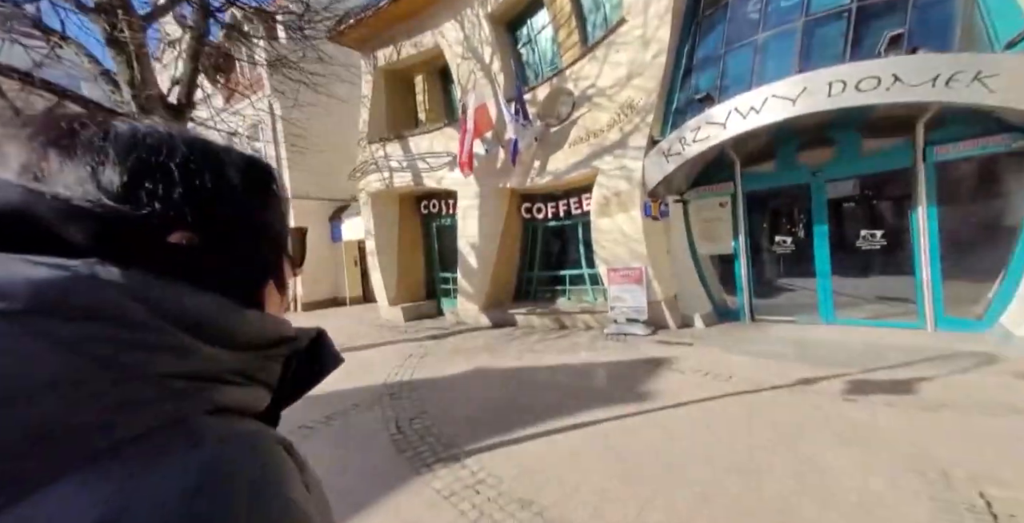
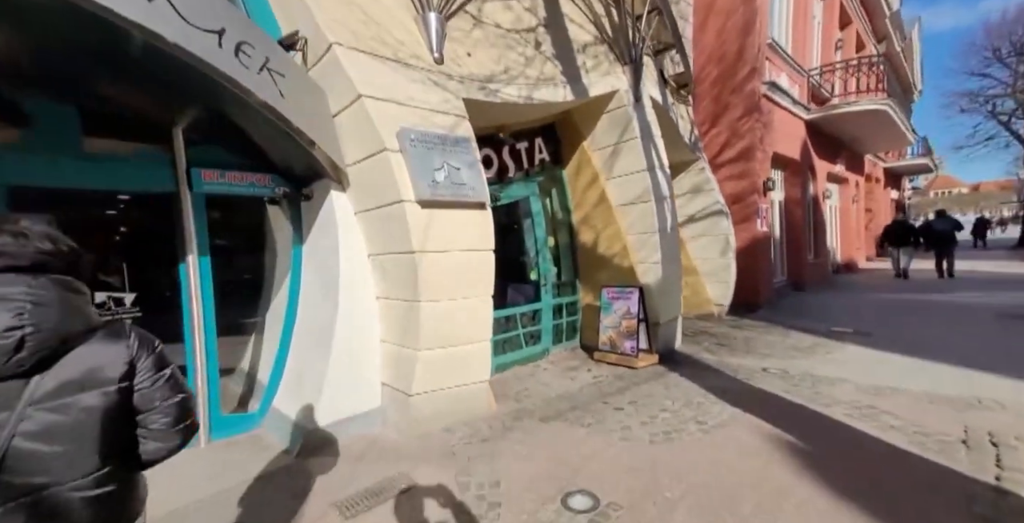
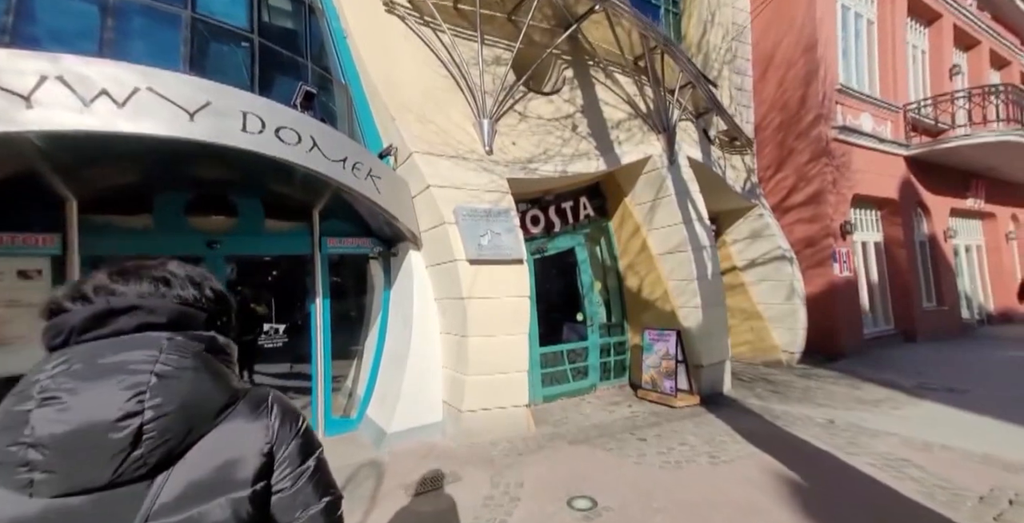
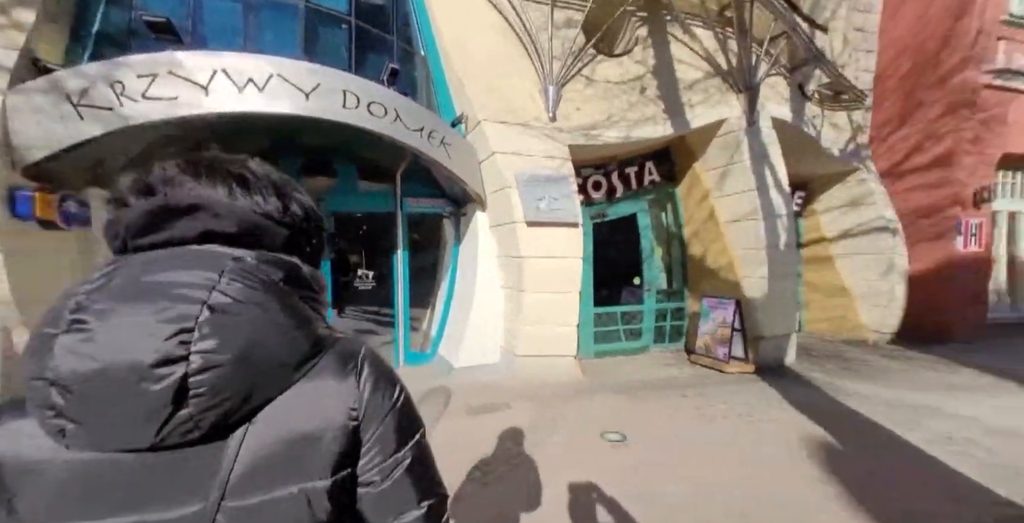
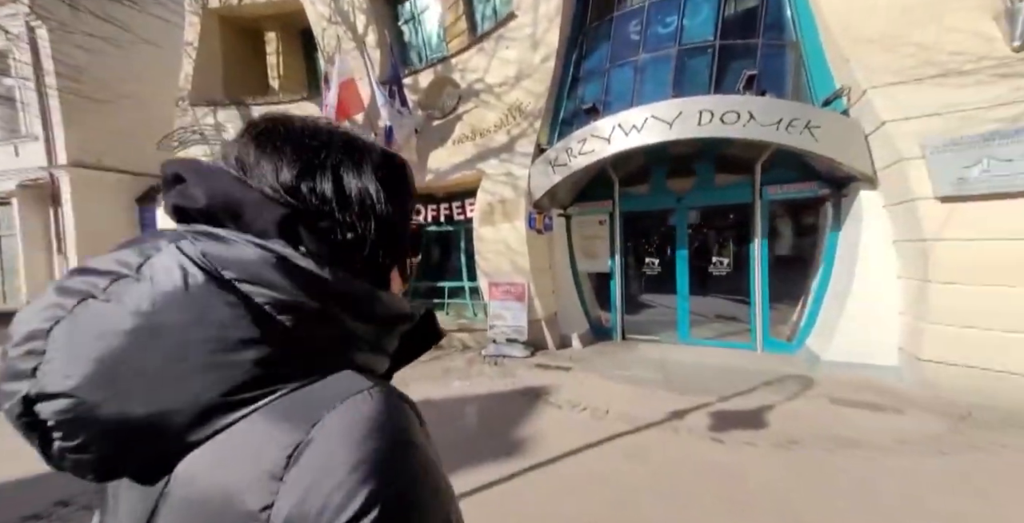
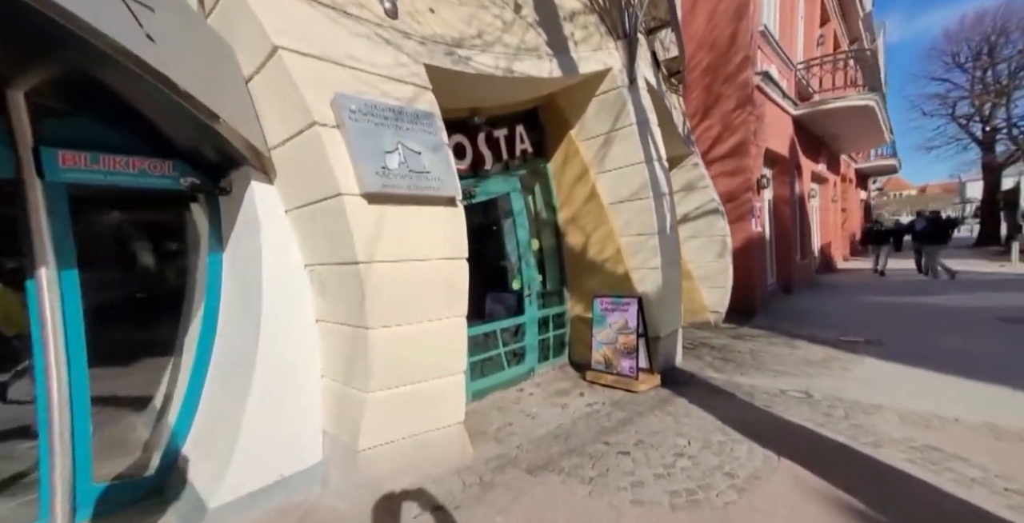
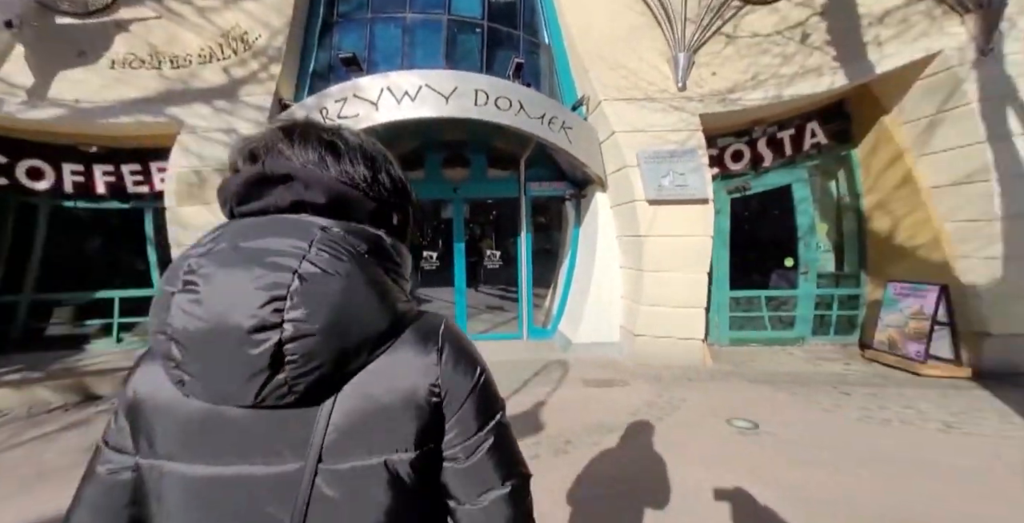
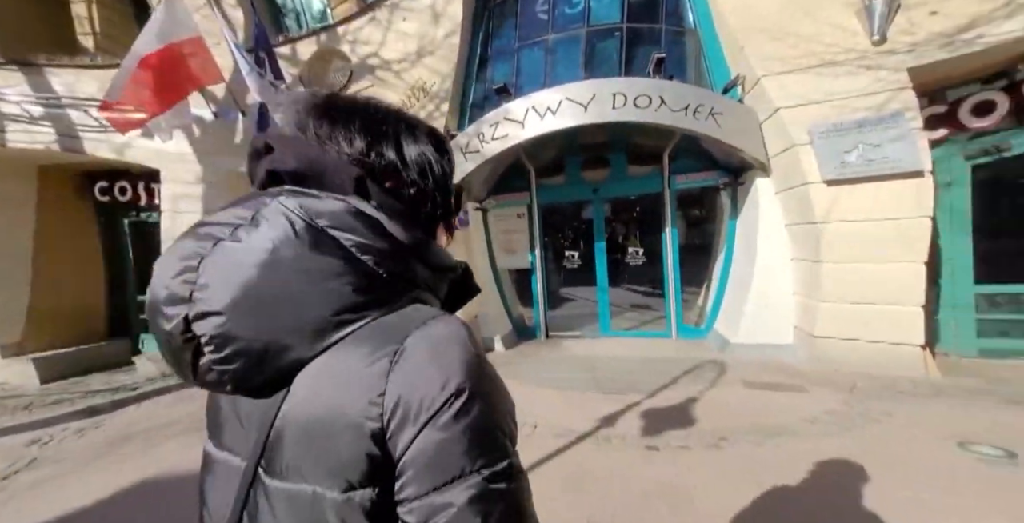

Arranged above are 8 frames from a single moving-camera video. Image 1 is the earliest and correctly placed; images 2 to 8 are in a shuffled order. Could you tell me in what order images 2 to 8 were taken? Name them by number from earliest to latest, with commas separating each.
5, 8, 7, 4, 3, 2, 6
